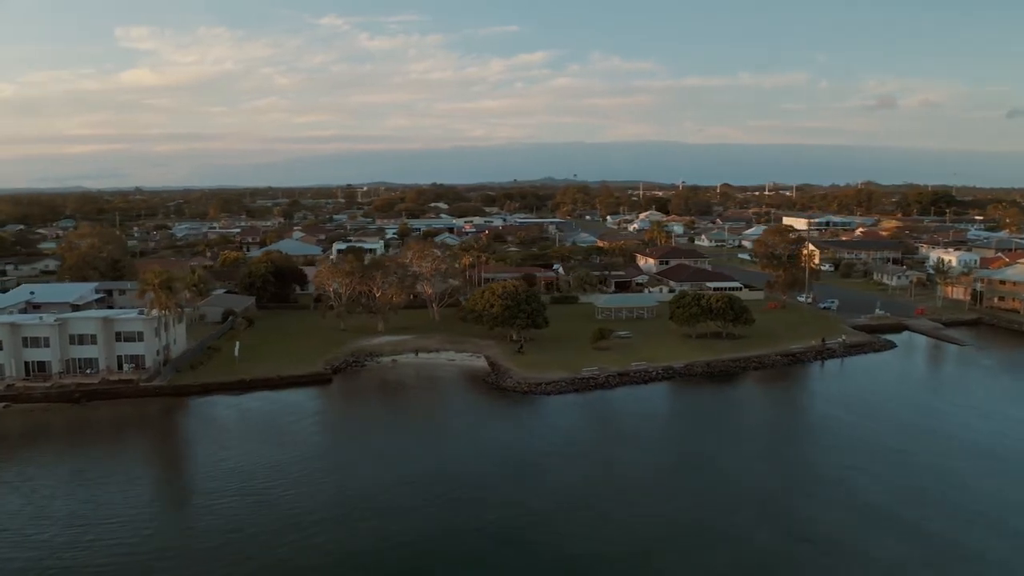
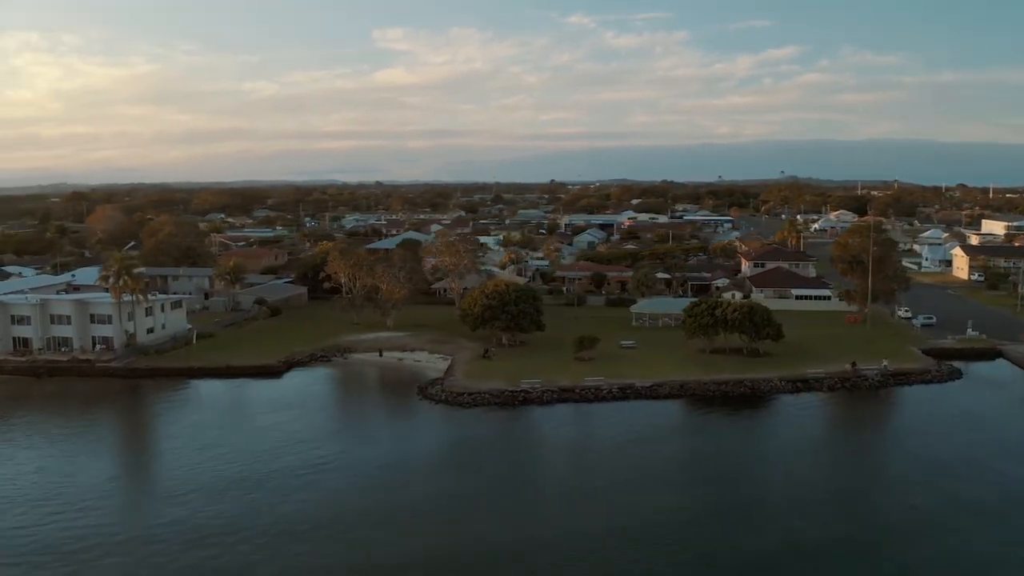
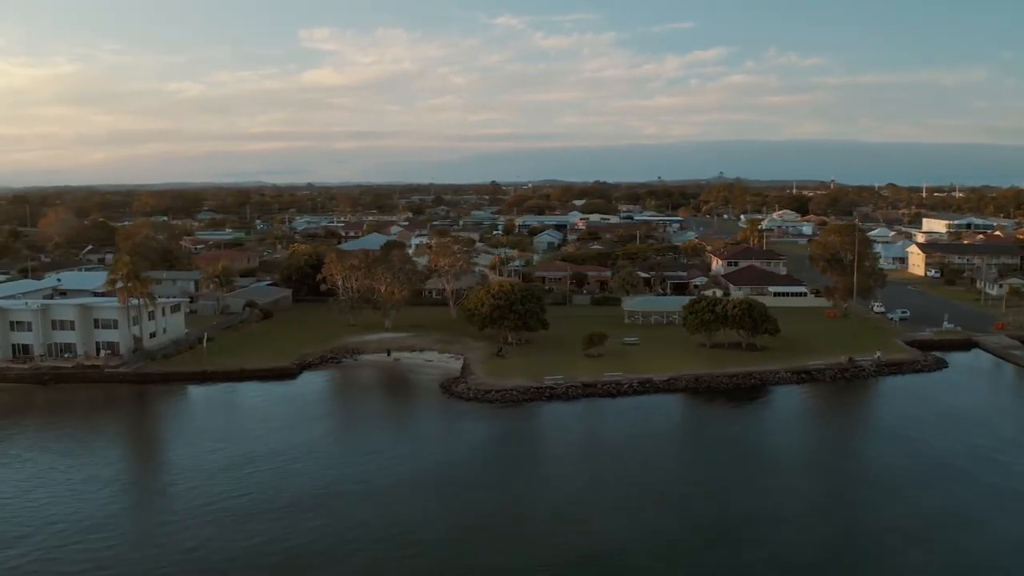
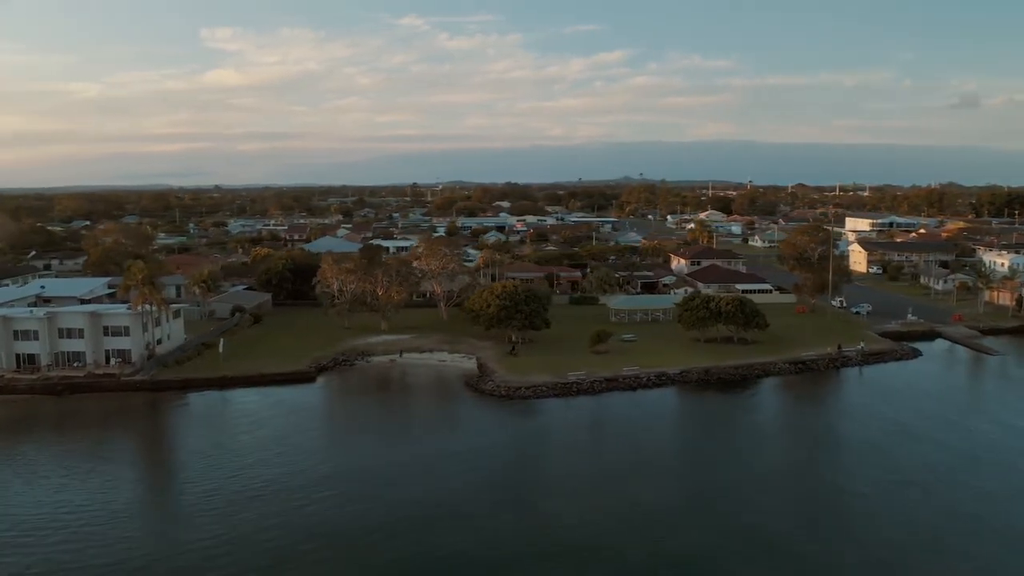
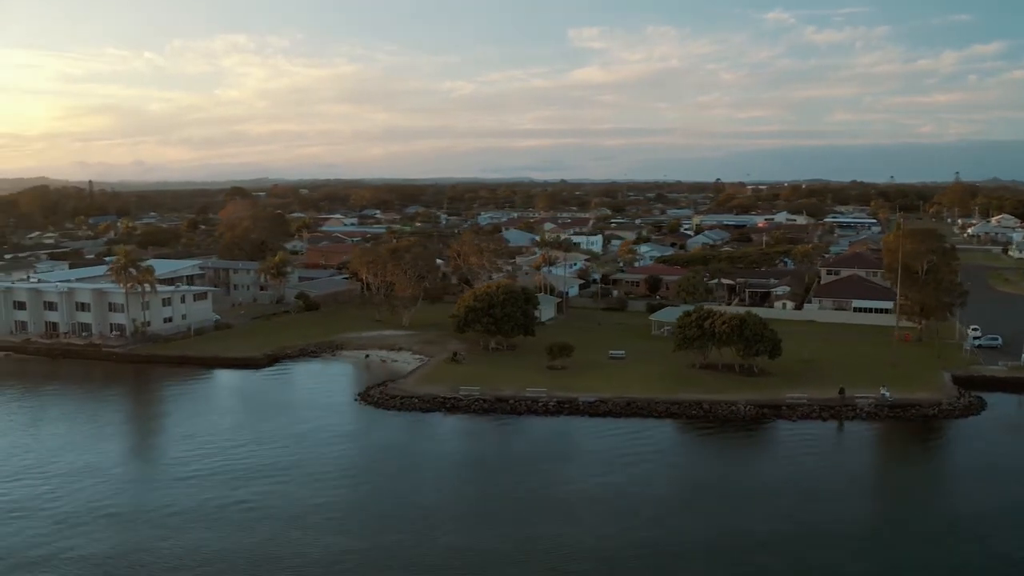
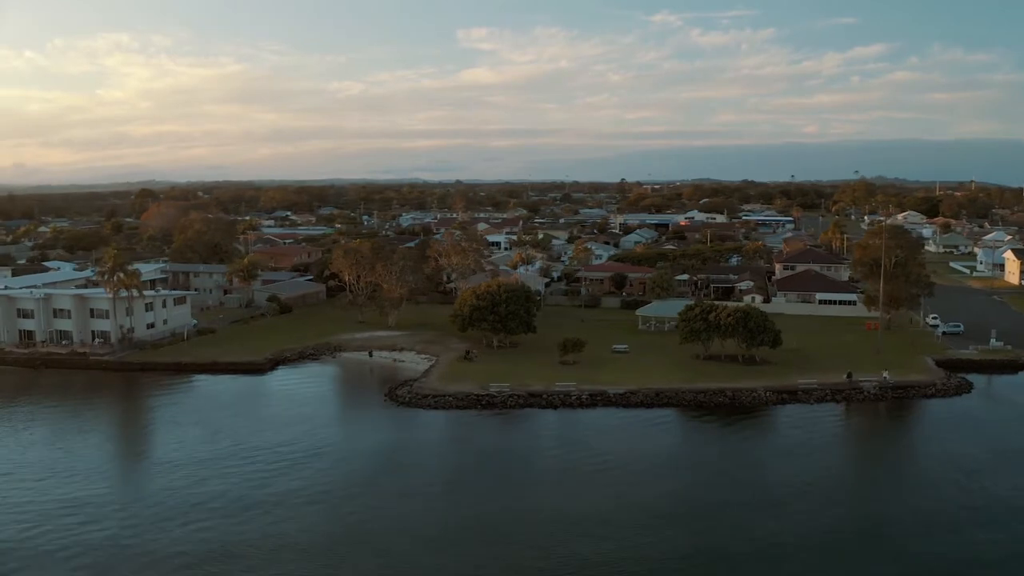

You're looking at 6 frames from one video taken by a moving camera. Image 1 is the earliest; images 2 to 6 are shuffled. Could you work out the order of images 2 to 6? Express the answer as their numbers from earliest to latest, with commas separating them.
4, 3, 2, 6, 5
